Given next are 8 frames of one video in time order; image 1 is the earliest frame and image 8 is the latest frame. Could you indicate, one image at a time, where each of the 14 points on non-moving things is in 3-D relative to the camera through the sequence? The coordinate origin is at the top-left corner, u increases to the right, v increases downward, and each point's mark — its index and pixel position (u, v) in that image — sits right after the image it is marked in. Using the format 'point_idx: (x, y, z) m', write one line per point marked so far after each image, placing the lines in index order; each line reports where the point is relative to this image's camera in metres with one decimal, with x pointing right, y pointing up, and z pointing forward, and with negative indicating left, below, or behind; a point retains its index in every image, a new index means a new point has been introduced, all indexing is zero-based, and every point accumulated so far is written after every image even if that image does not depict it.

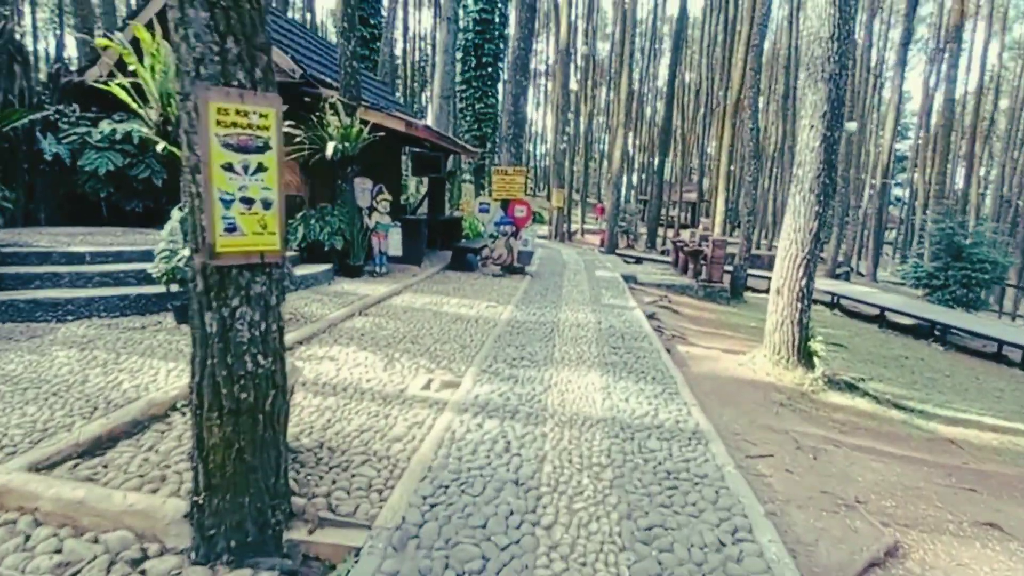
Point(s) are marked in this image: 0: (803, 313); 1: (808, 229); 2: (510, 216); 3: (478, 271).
0: (+2.7, -0.2, +7.0) m
1: (+2.7, +0.6, +6.9) m
2: (0.0, +1.0, +10.1) m
3: (-0.5, +0.3, +10.4) m
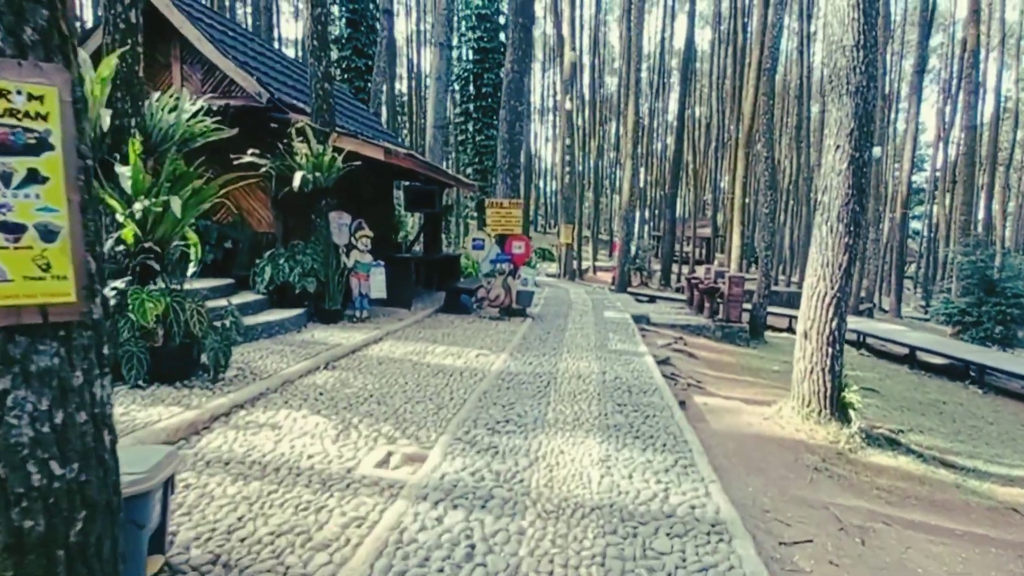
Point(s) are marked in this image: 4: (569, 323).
0: (+2.6, -0.6, +6.1) m
1: (+2.6, +0.2, +6.0) m
2: (0.0, +0.5, +9.3) m
3: (-0.5, -0.3, +9.6) m
4: (+0.7, -0.5, +9.8) m
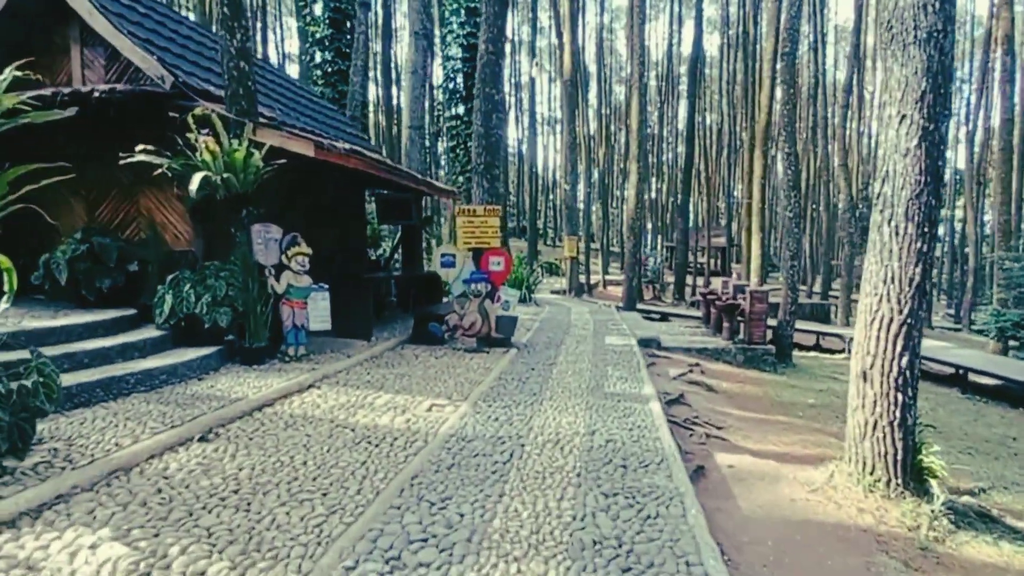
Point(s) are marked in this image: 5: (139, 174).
0: (+2.3, -0.7, +4.4) m
1: (+2.3, +0.1, +4.4) m
2: (-0.3, +0.2, +7.7) m
3: (-0.7, -0.6, +8.0) m
4: (+0.5, -0.7, +8.2) m
5: (-3.8, +1.2, +7.5) m
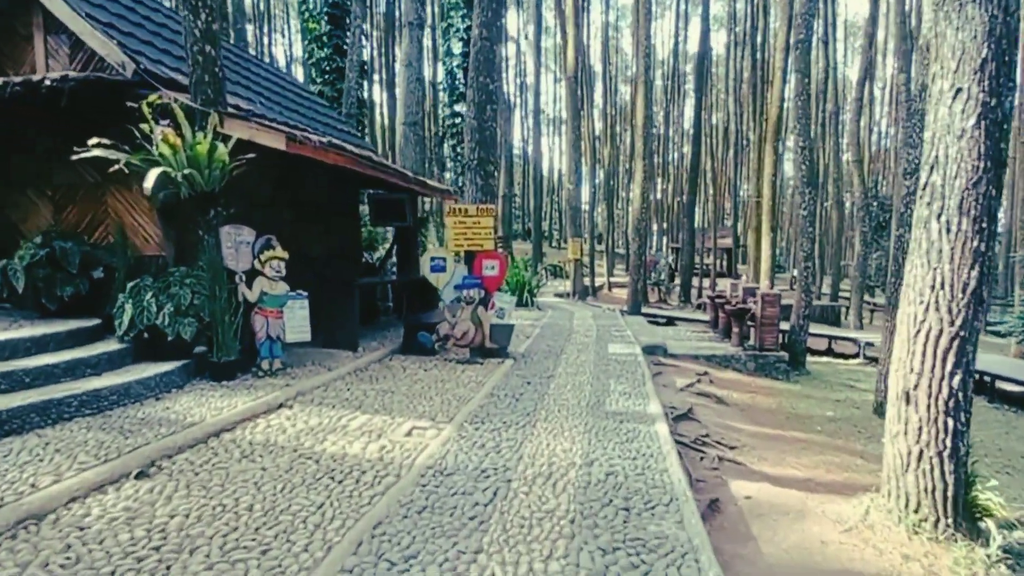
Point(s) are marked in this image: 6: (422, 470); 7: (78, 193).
0: (+2.3, -0.8, +3.8) m
1: (+2.2, 0.0, +3.8) m
2: (-0.3, +0.1, +7.1) m
3: (-0.7, -0.7, +7.4) m
4: (+0.4, -0.8, +7.6) m
5: (-3.8, +1.1, +7.0) m
6: (-0.5, -1.0, +4.0) m
7: (-4.2, +0.9, +7.1) m
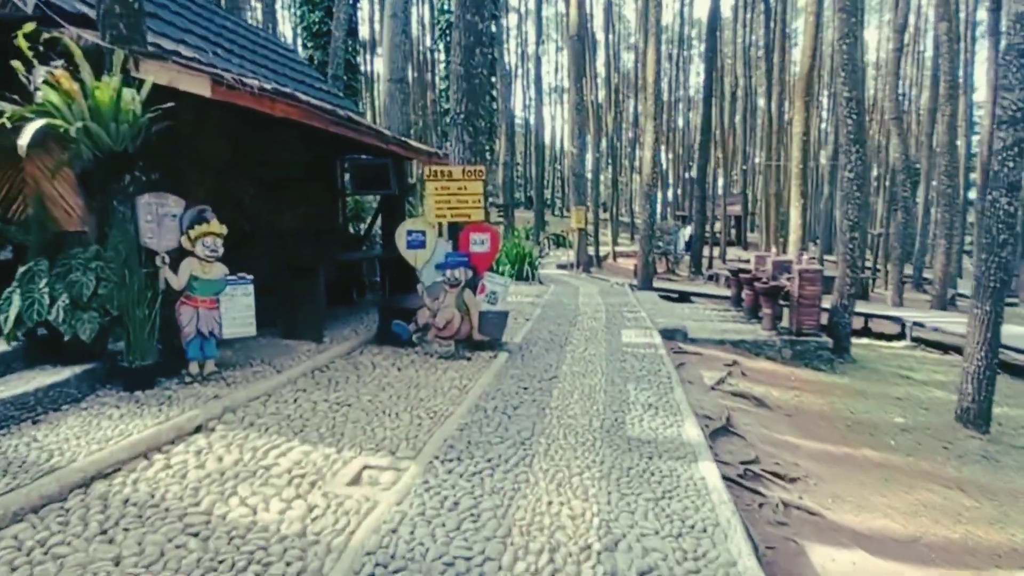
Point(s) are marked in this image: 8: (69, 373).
0: (+2.2, -0.7, +2.4) m
1: (+2.2, 0.0, +2.4) m
2: (-0.4, +0.3, +5.7) m
3: (-0.8, -0.5, +6.1) m
4: (+0.4, -0.6, +6.2) m
5: (-3.9, +1.2, +5.6) m
6: (-0.5, -0.9, +2.6) m
7: (-4.2, +1.0, +5.7) m
8: (-2.8, -0.5, +4.6) m
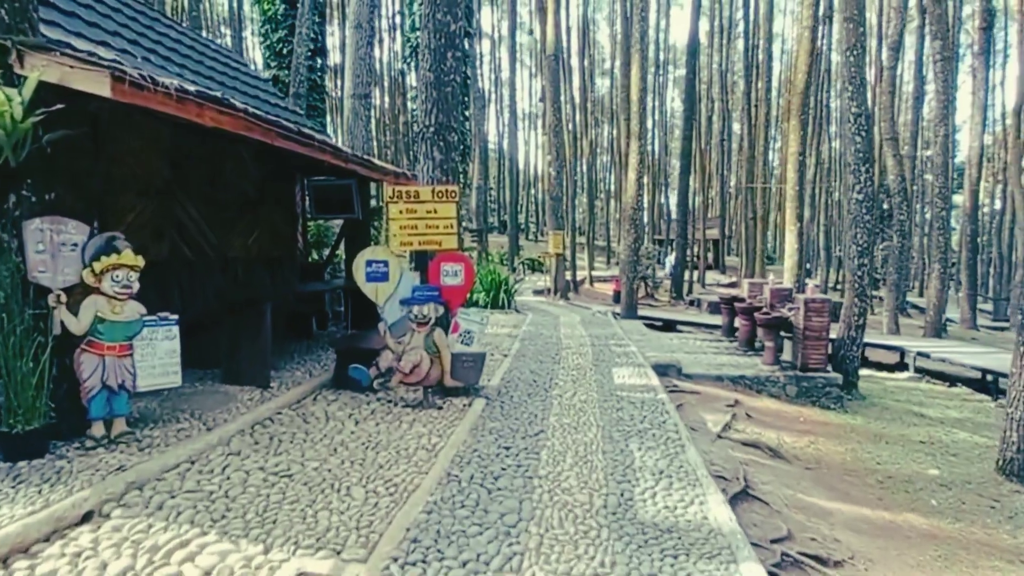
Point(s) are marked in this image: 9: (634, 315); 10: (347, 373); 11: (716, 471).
0: (+2.2, -0.9, +1.6) m
1: (+2.1, -0.1, +1.6) m
2: (-0.5, 0.0, +4.9) m
3: (-0.9, -0.8, +5.2) m
4: (+0.3, -0.9, +5.4) m
5: (-4.0, +0.9, +4.7) m
6: (-0.6, -1.1, +1.7) m
7: (-4.3, +0.8, +4.7) m
8: (-2.9, -0.8, +3.6) m
9: (+2.6, -0.5, +16.1) m
10: (-1.1, -0.6, +5.2) m
11: (+1.4, -1.2, +5.0) m
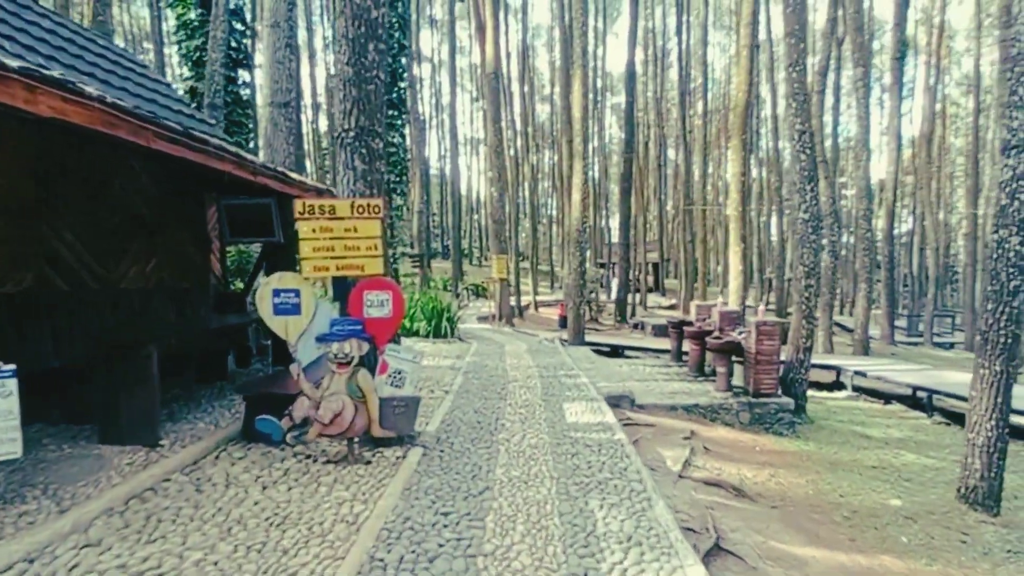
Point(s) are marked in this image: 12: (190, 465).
0: (+2.1, -0.9, +1.1) m
1: (+2.0, -0.1, +1.1) m
2: (-0.9, -0.1, +4.2) m
3: (-1.3, -1.0, +4.4) m
4: (-0.1, -1.1, +4.7) m
5: (-4.4, +0.7, +3.7) m
6: (-0.7, -1.2, +1.0) m
7: (-4.7, +0.5, +3.8) m
8: (-3.1, -0.9, +2.7) m
9: (+1.4, -1.1, +15.5) m
10: (-1.5, -0.8, +4.4) m
11: (+1.0, -1.4, +4.4) m
12: (-1.8, -1.0, +4.2) m
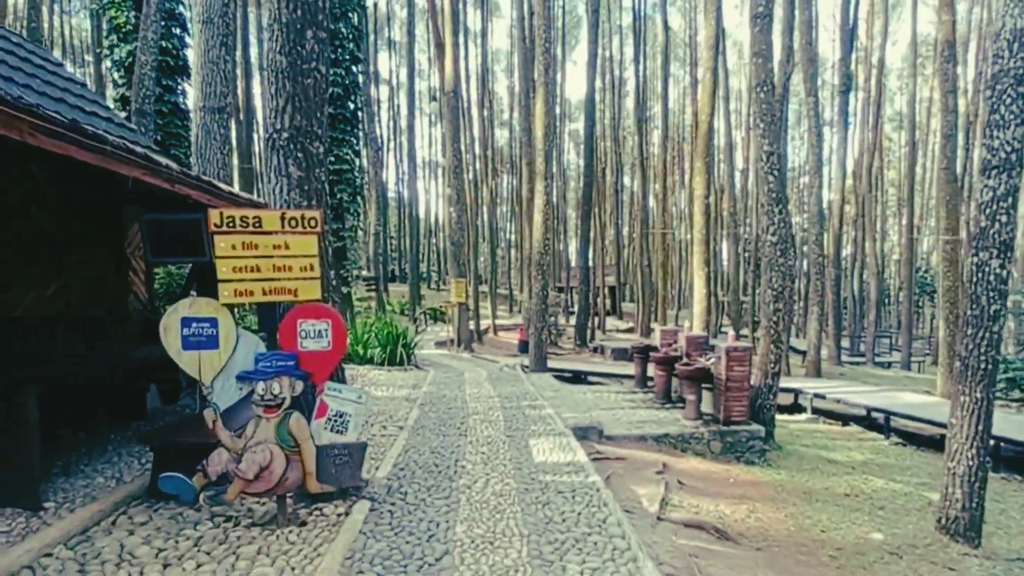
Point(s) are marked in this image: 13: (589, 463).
0: (+2.1, -0.9, +0.6) m
1: (+2.0, -0.2, +0.6) m
2: (-1.0, -0.3, +3.5) m
3: (-1.5, -1.1, +3.7) m
4: (-0.3, -1.2, +4.1) m
5: (-4.5, +0.6, +2.9) m
6: (-0.7, -1.2, +0.3) m
7: (-4.8, +0.4, +2.9) m
8: (-3.2, -1.0, +1.9) m
9: (+0.6, -1.6, +15.0) m
10: (-1.7, -0.9, +3.7) m
11: (+0.8, -1.5, +3.8) m
12: (-2.0, -1.1, +3.4) m
13: (+0.5, -1.3, +5.3) m
